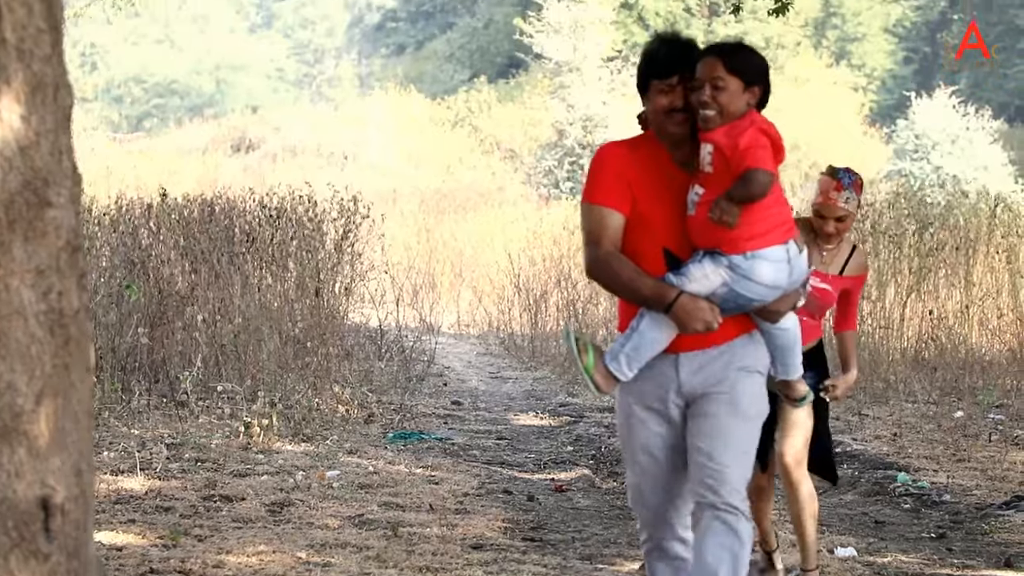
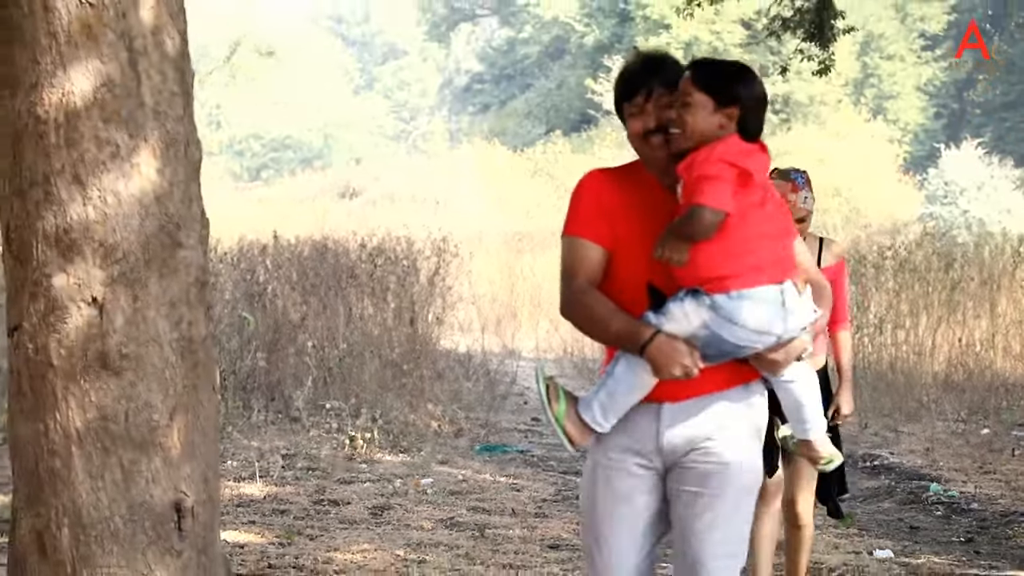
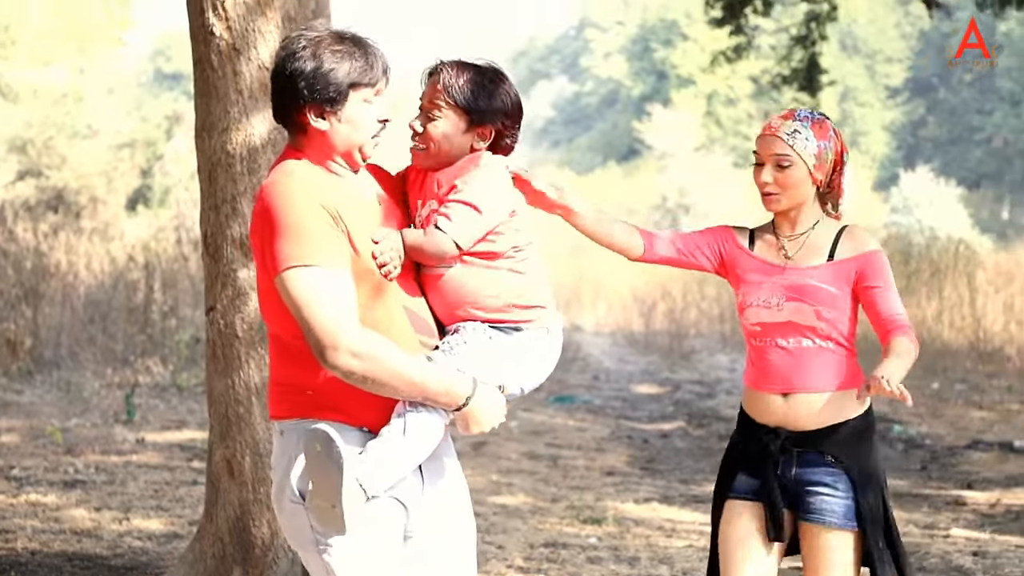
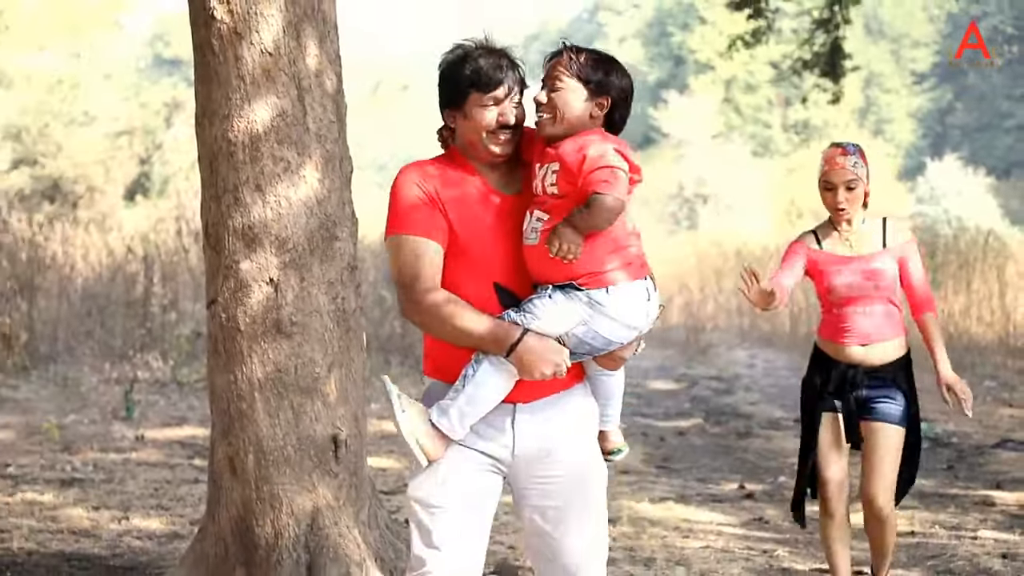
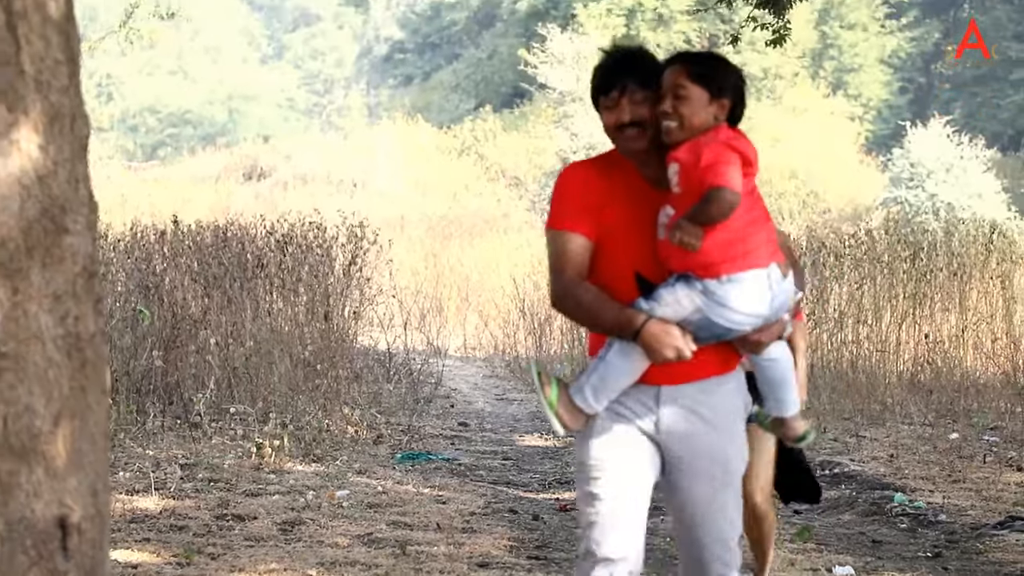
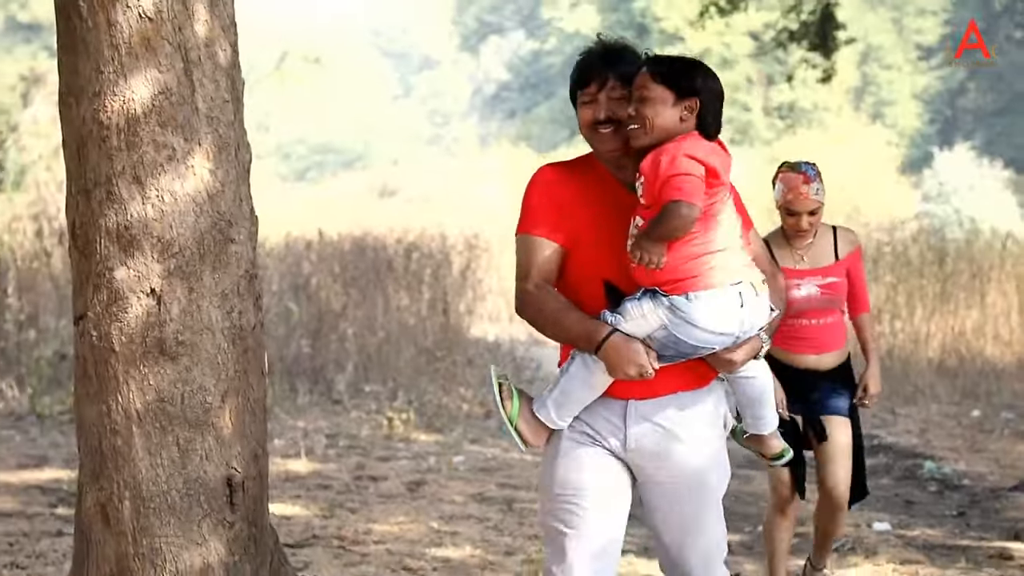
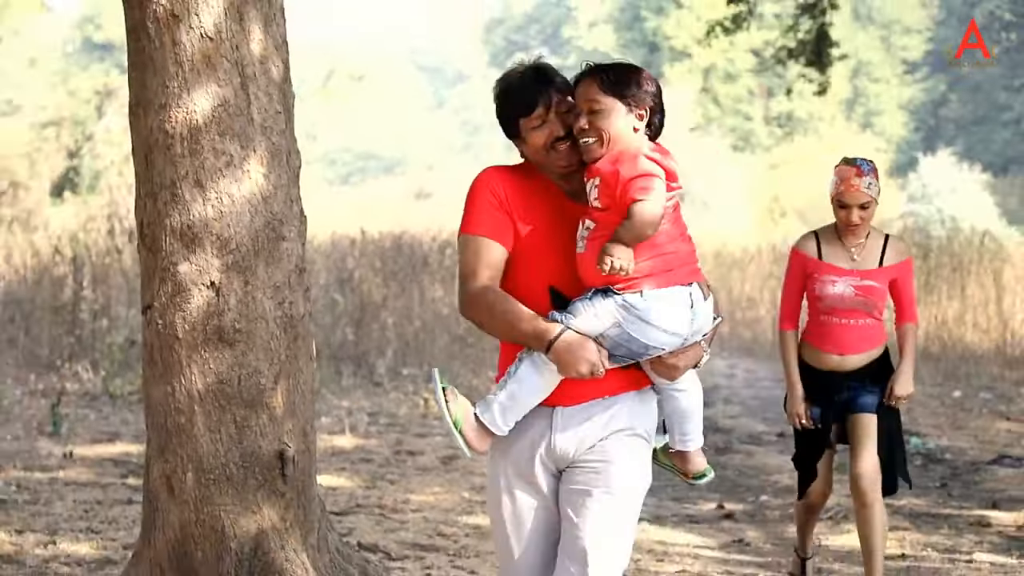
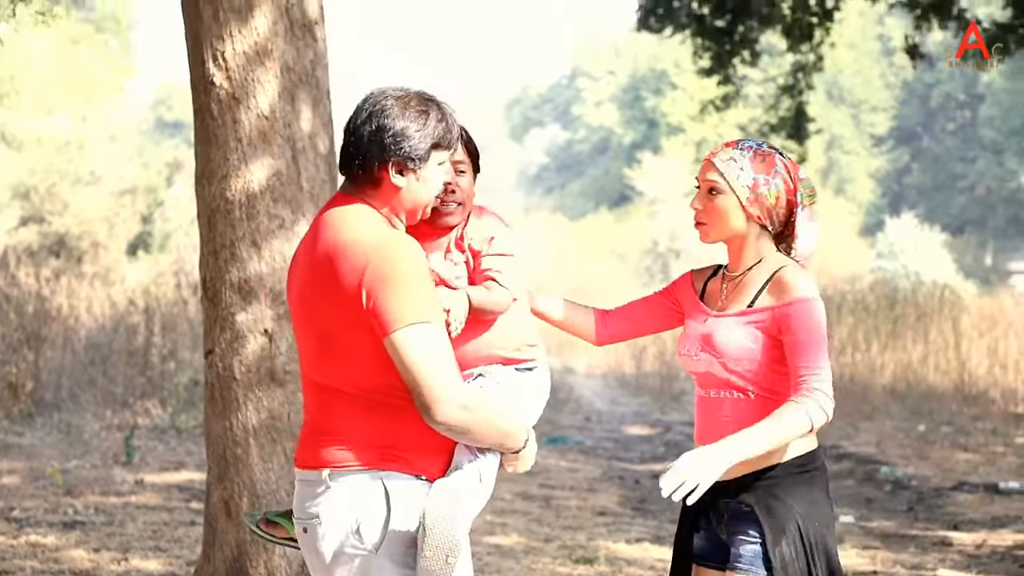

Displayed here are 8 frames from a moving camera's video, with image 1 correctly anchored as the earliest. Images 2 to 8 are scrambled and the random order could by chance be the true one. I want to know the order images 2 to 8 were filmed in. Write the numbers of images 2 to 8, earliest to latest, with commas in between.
5, 2, 6, 7, 4, 3, 8
